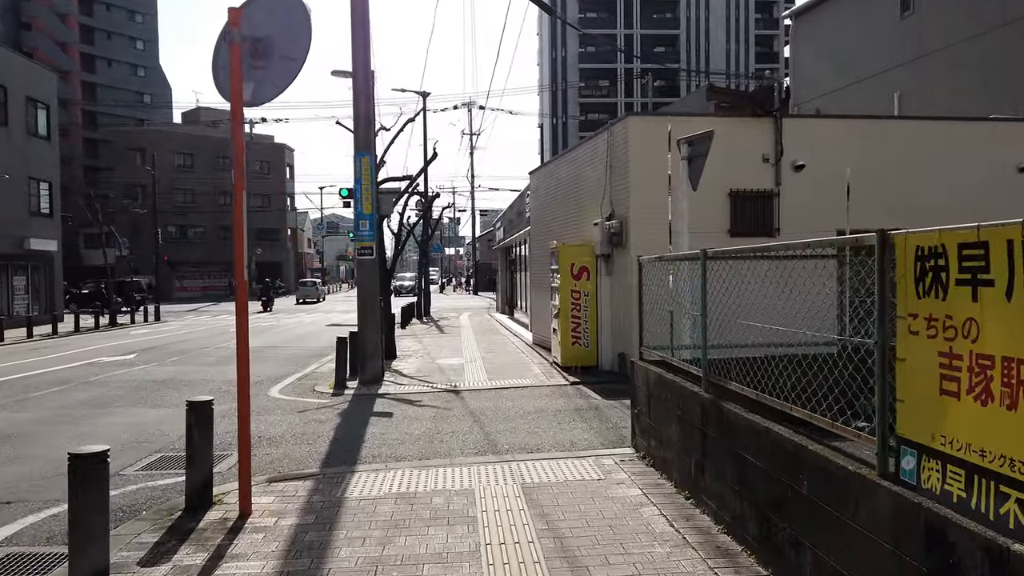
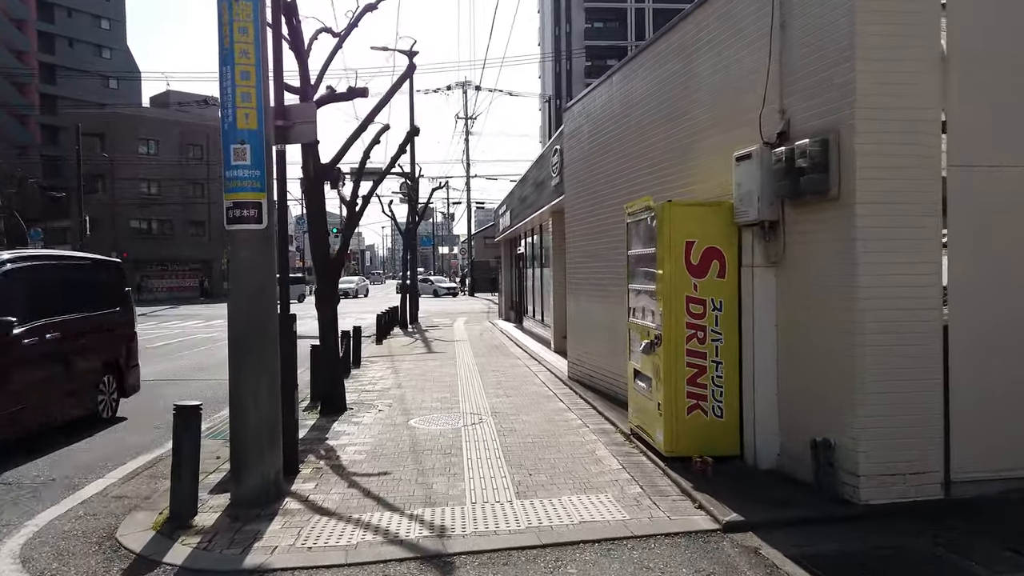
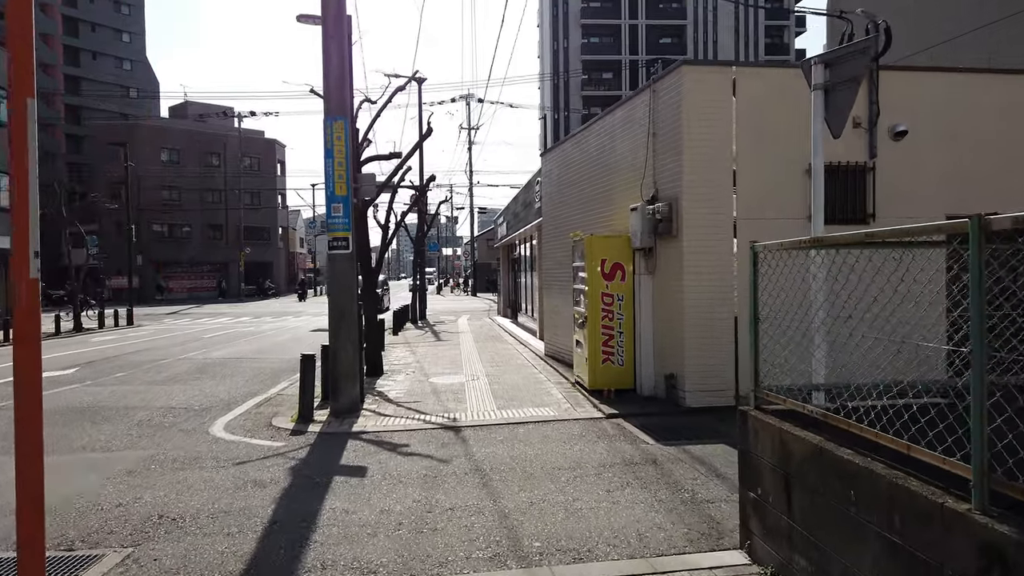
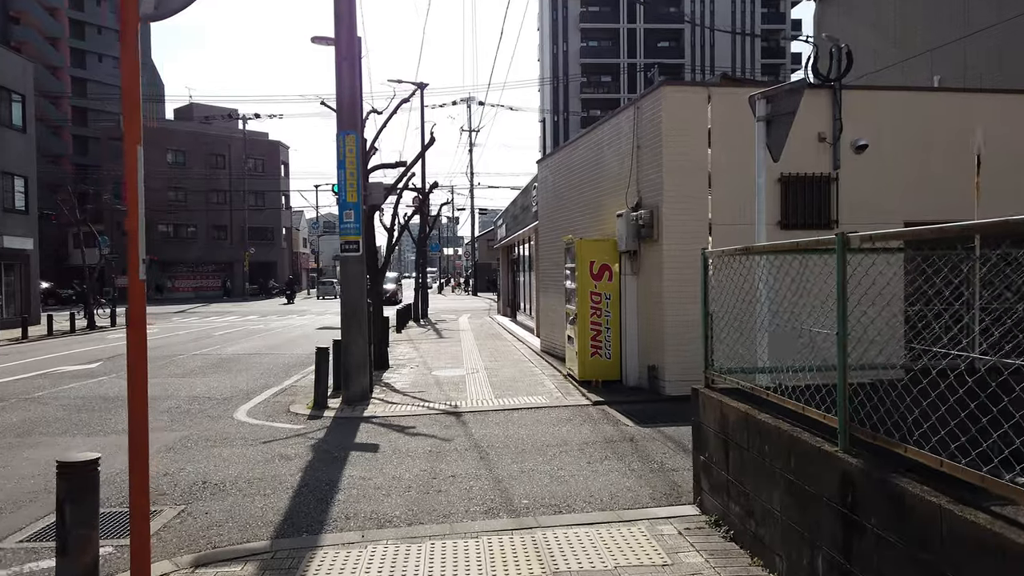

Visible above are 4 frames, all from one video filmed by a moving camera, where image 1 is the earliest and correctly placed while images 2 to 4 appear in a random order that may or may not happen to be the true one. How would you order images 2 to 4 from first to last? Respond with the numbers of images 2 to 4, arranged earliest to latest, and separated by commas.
4, 3, 2
